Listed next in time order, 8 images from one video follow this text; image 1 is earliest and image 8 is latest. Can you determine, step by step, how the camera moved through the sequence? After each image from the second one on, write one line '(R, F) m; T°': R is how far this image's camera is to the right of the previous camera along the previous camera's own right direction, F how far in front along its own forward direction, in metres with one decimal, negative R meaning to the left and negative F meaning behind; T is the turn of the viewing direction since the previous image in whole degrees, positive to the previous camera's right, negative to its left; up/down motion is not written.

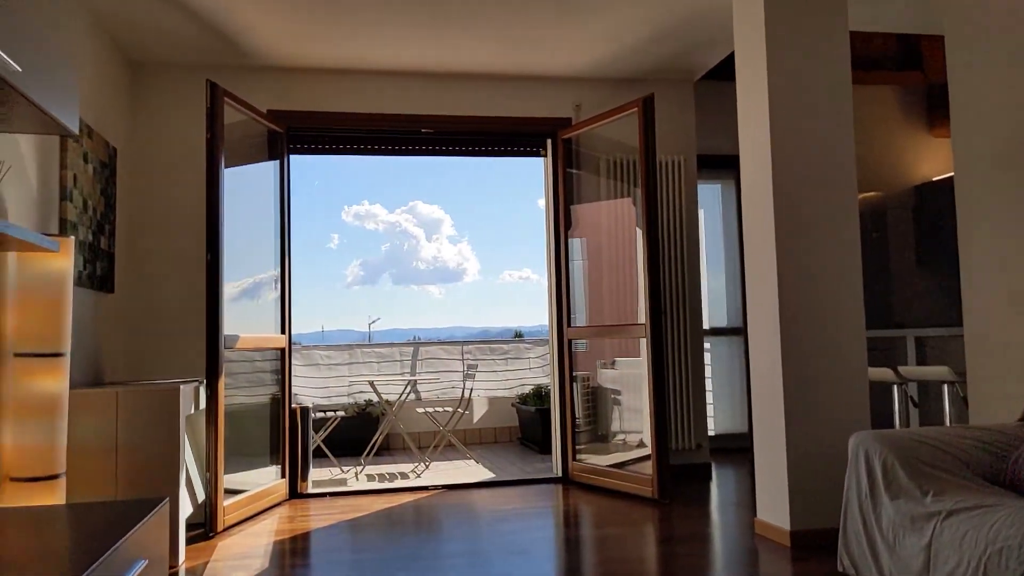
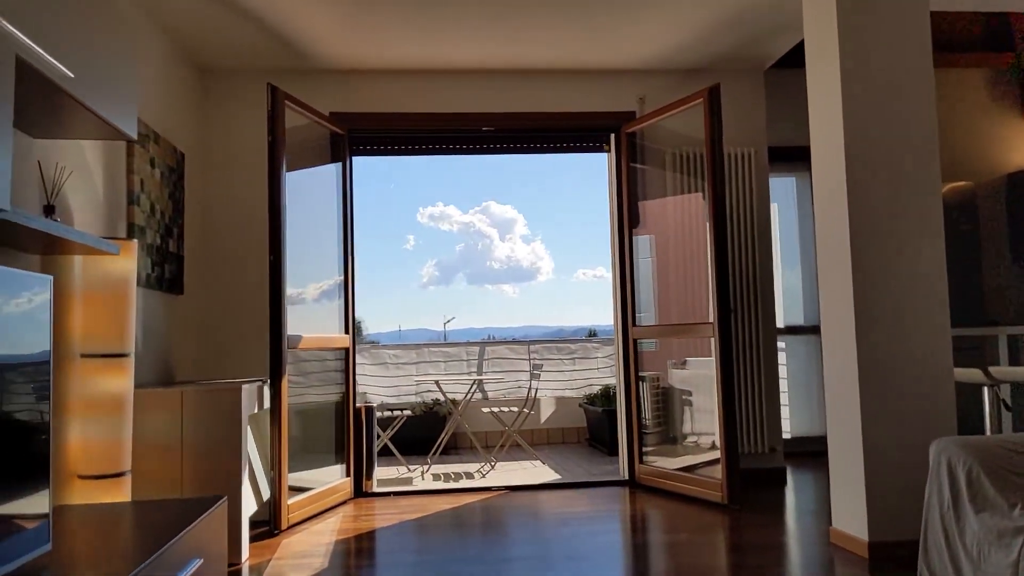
(+0.1, +0.1) m; -5°
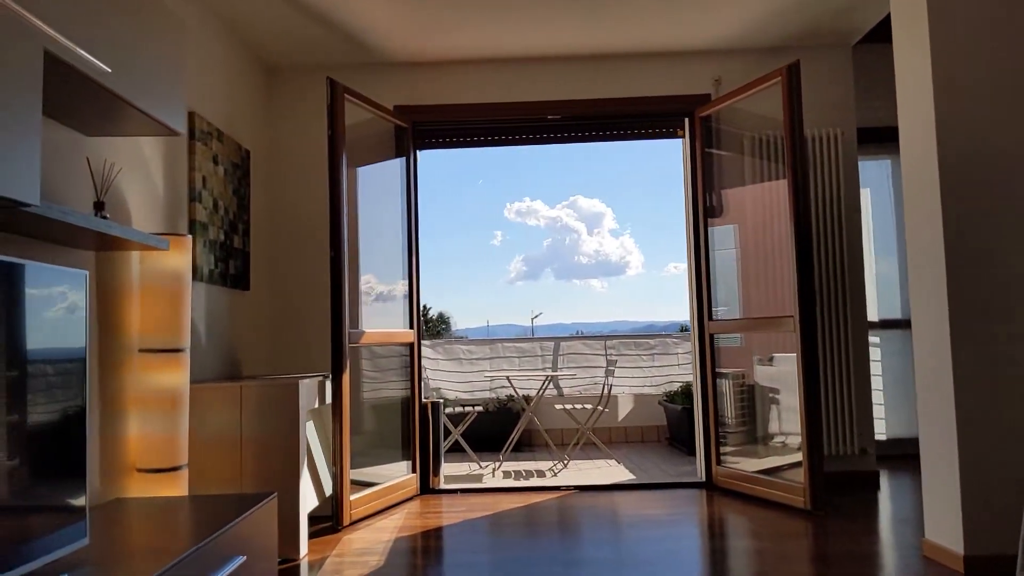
(+0.1, +0.1) m; -6°
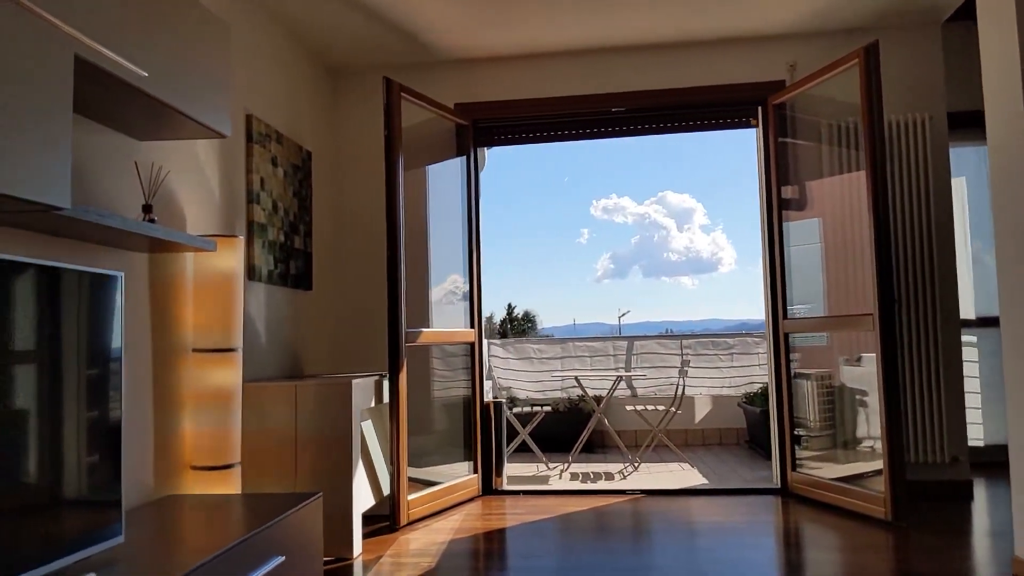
(+0.1, +0.1) m; -6°
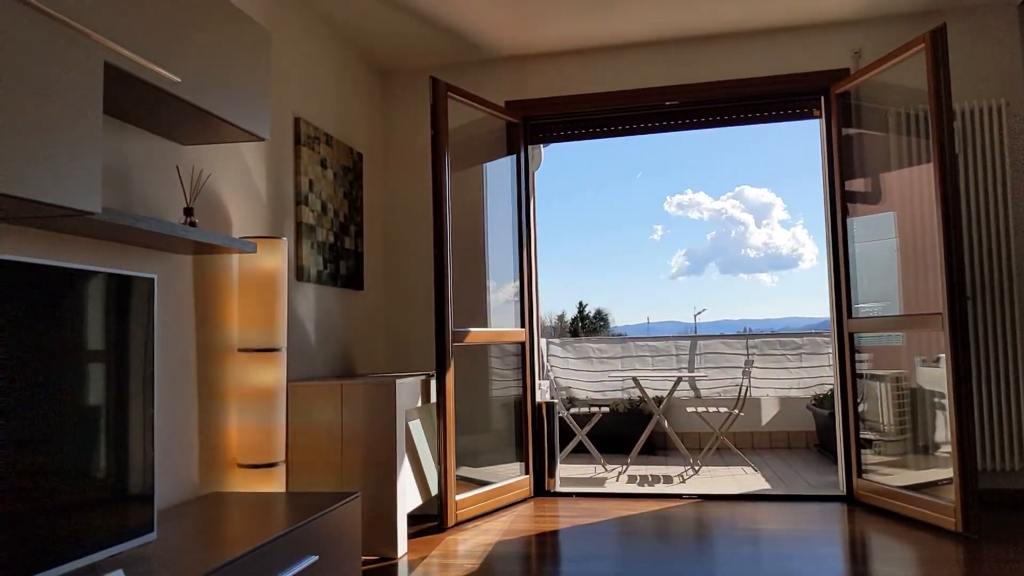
(+0.1, 0.0) m; -5°
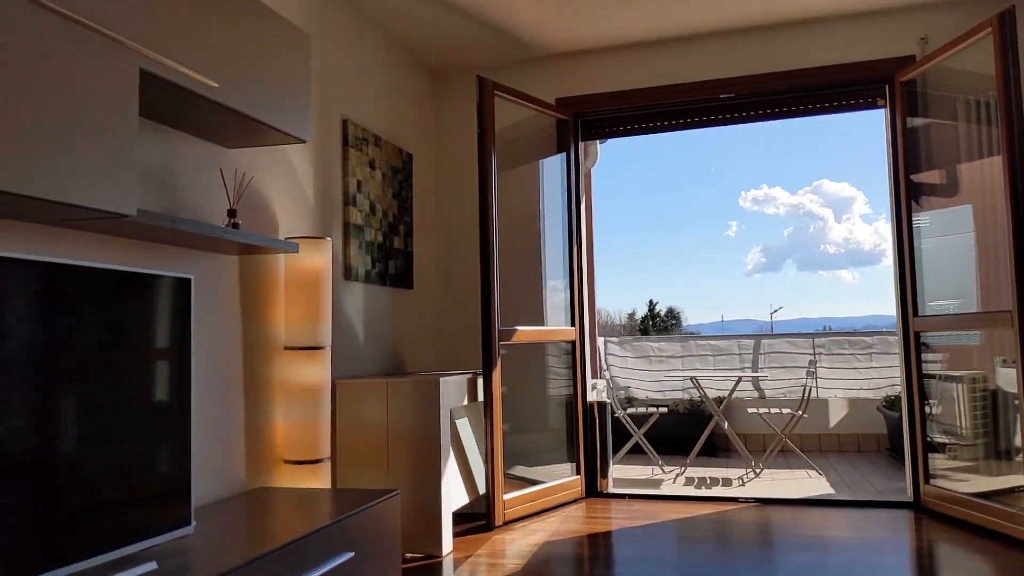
(+0.1, 0.0) m; -5°
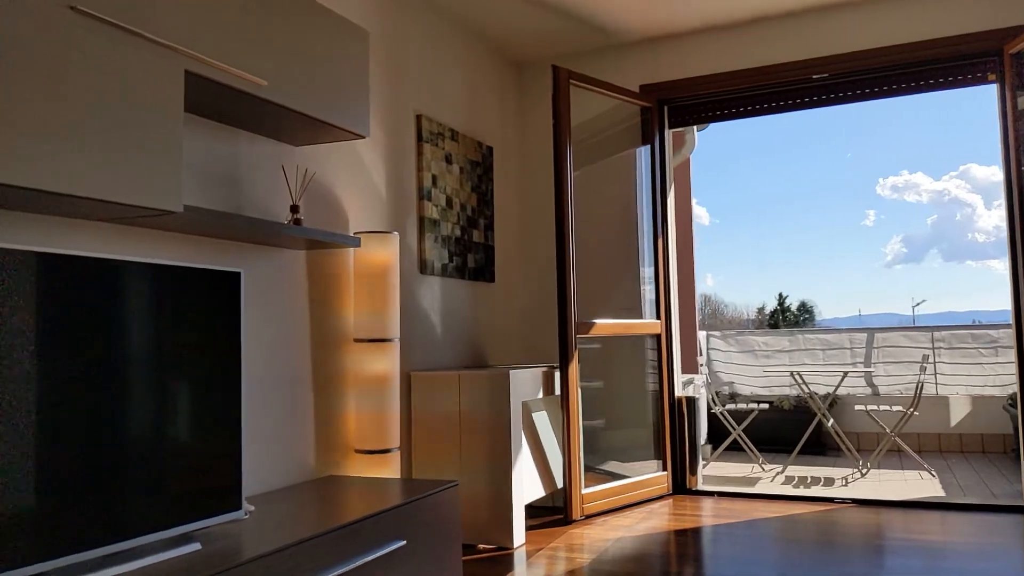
(+0.2, +0.1) m; -9°
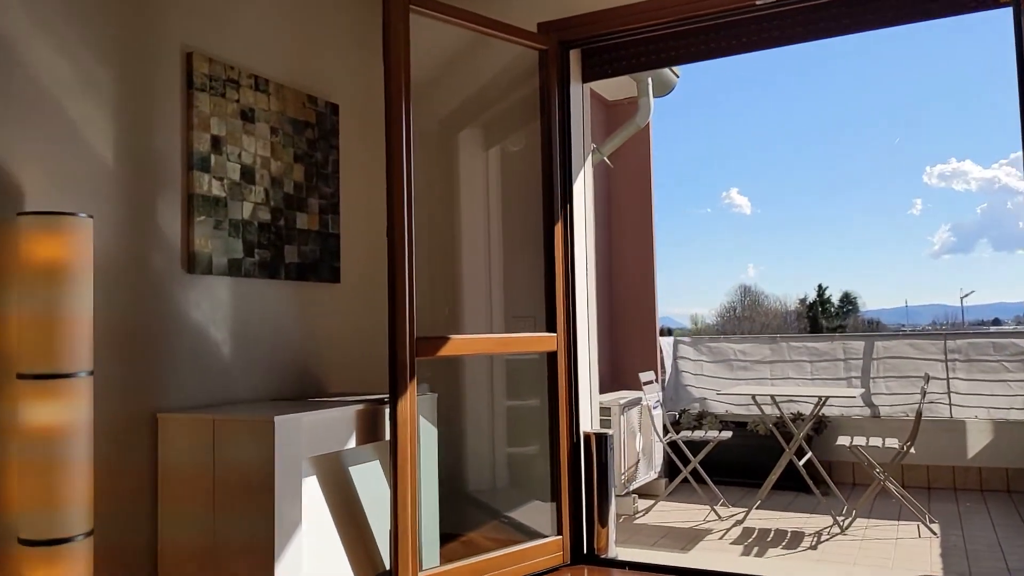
(+0.7, +1.0) m; -3°
